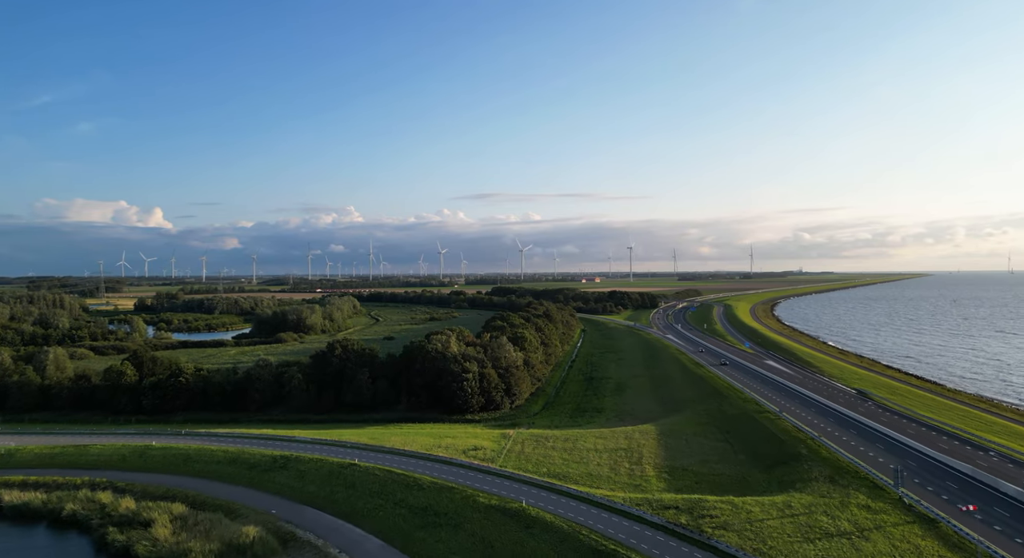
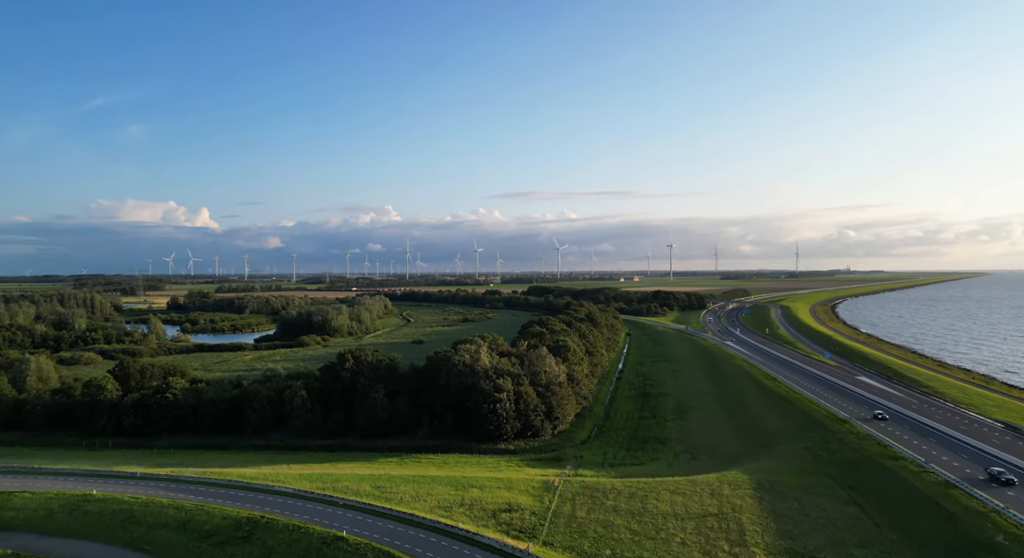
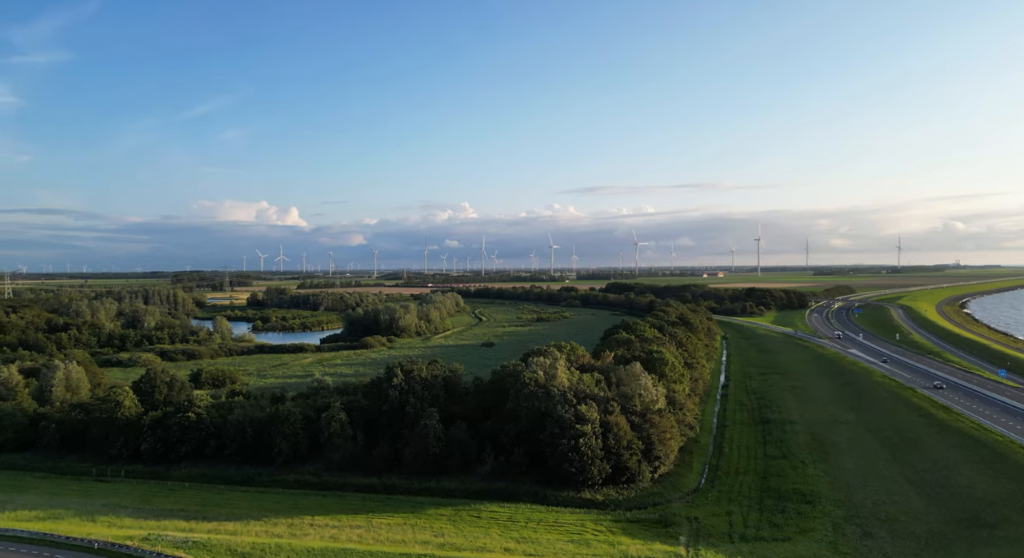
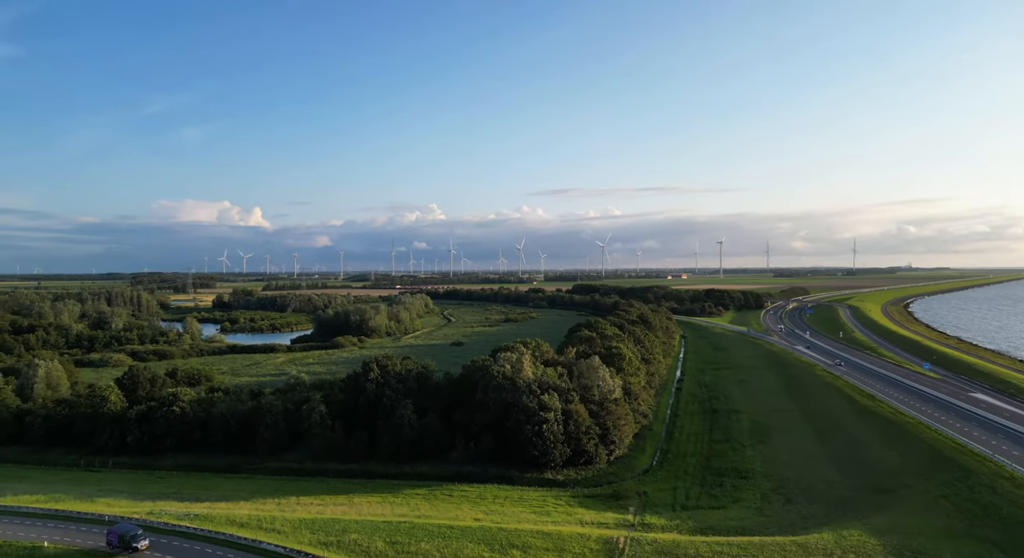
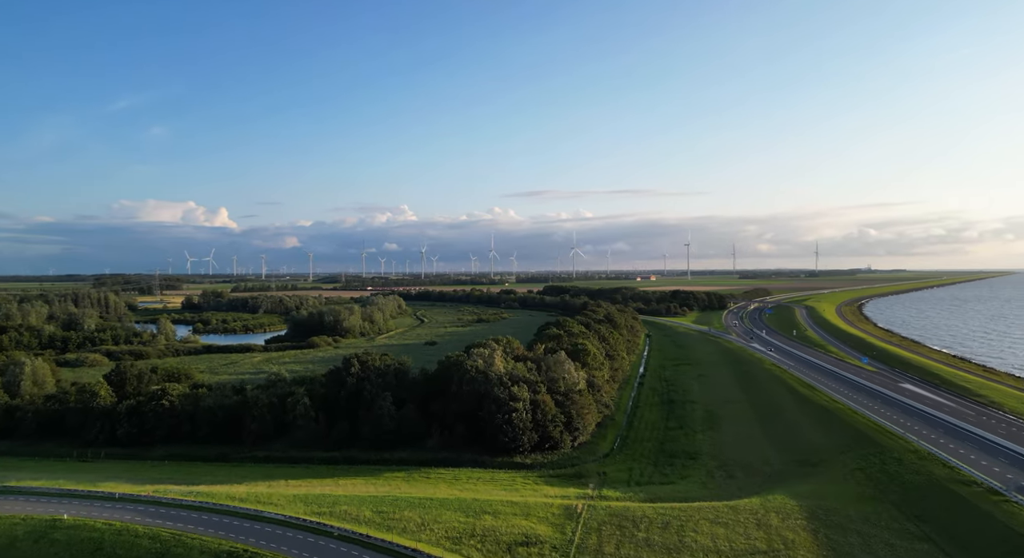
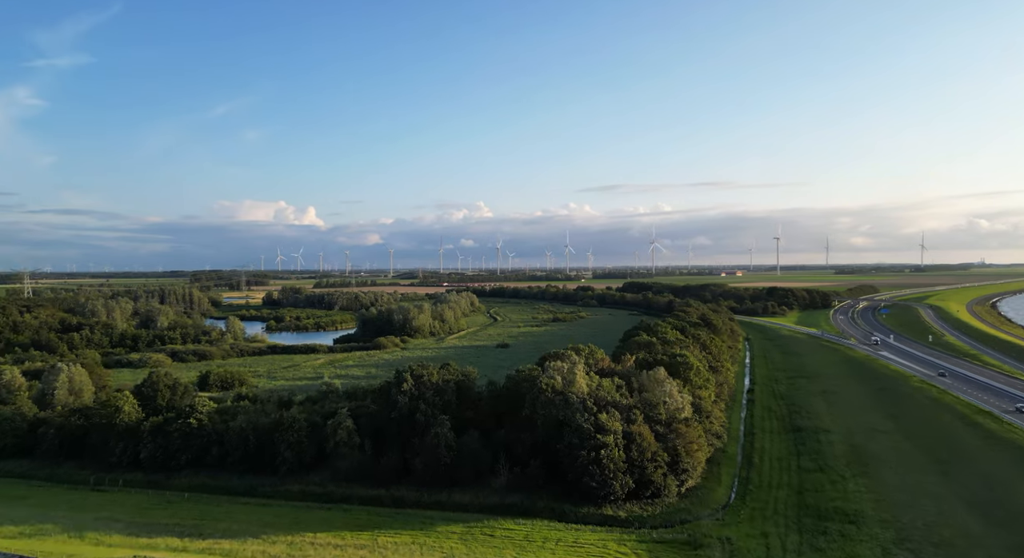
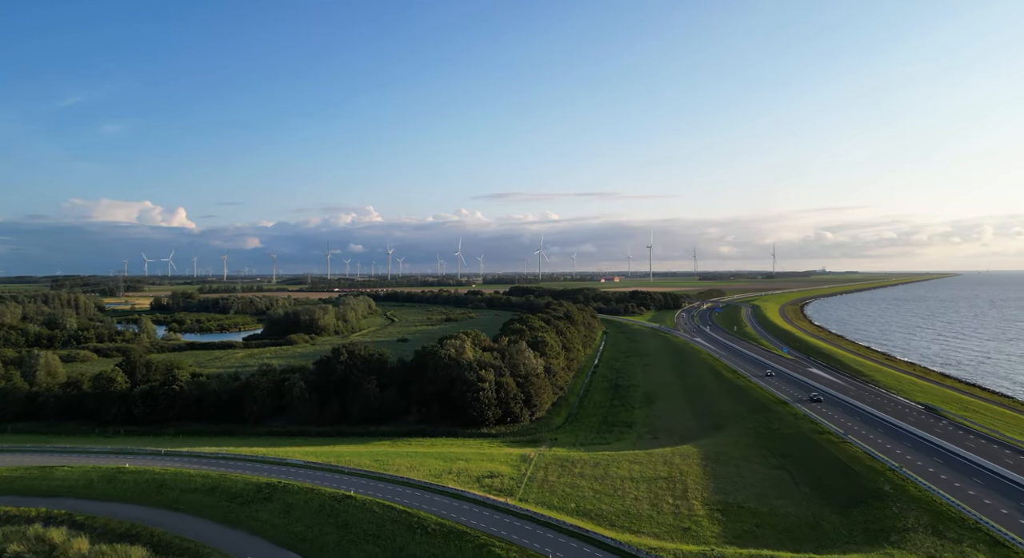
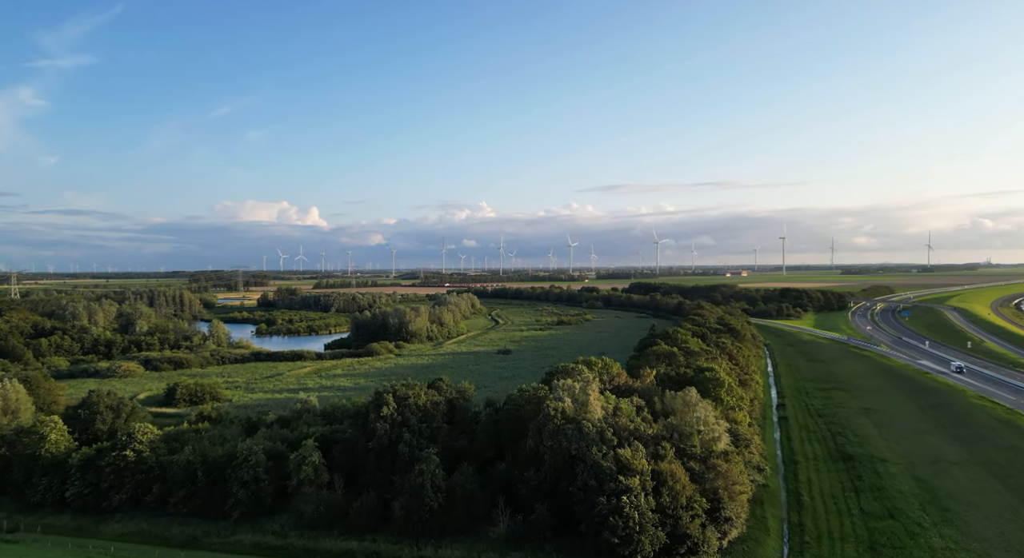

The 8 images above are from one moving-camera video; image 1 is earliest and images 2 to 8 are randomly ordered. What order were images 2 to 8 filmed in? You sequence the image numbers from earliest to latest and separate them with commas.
7, 2, 5, 4, 3, 6, 8
